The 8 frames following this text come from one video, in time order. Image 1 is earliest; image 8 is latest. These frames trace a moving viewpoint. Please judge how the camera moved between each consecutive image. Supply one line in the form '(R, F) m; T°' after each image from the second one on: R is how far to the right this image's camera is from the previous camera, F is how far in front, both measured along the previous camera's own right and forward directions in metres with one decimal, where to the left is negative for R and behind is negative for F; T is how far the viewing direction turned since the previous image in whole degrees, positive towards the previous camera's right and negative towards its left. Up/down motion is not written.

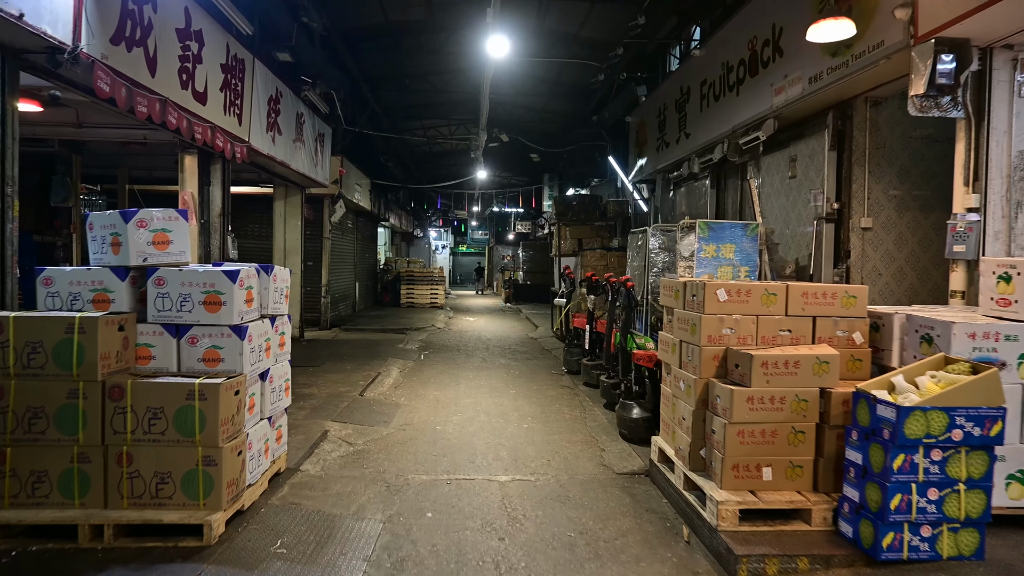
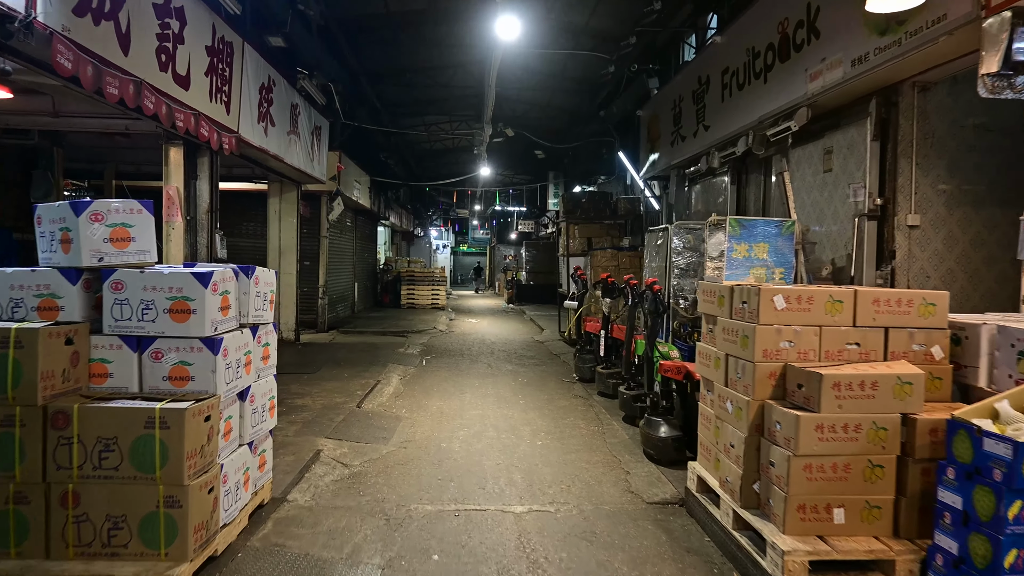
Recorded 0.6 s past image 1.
(-0.1, +0.5) m; 0°
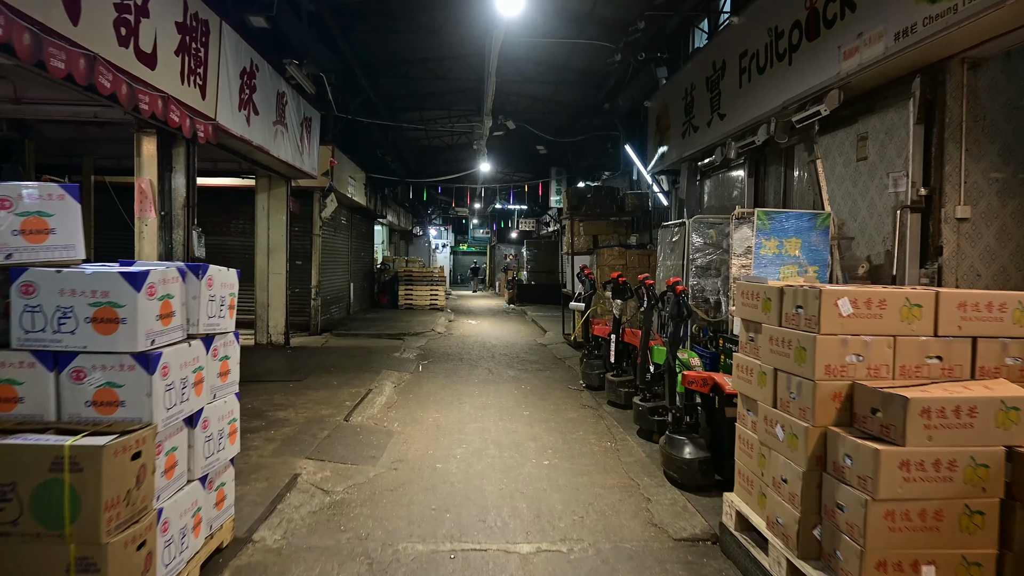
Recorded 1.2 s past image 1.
(0.0, +0.5) m; 0°
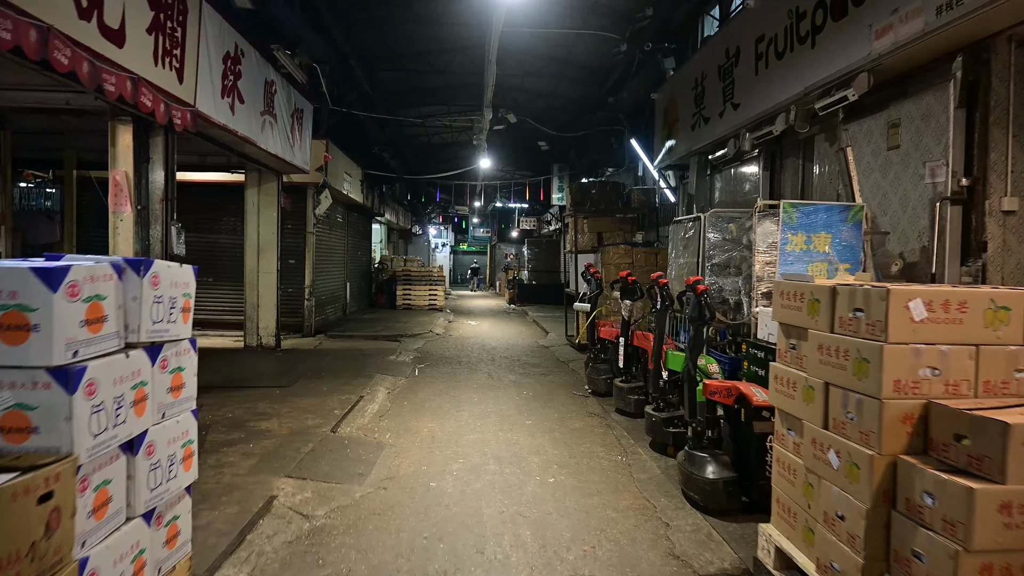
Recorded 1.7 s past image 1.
(0.0, +0.4) m; 0°
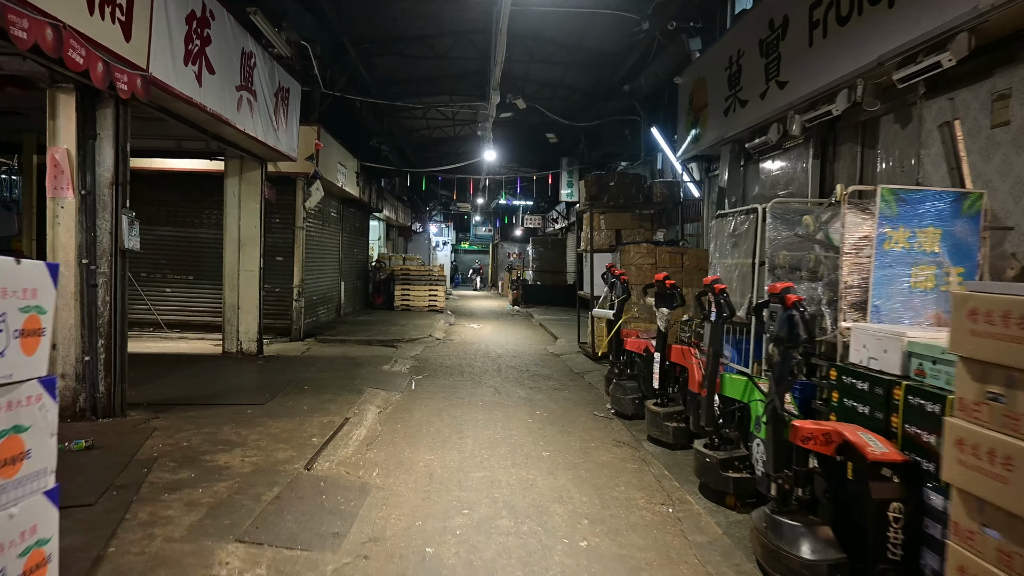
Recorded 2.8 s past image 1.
(-0.1, +0.9) m; 0°
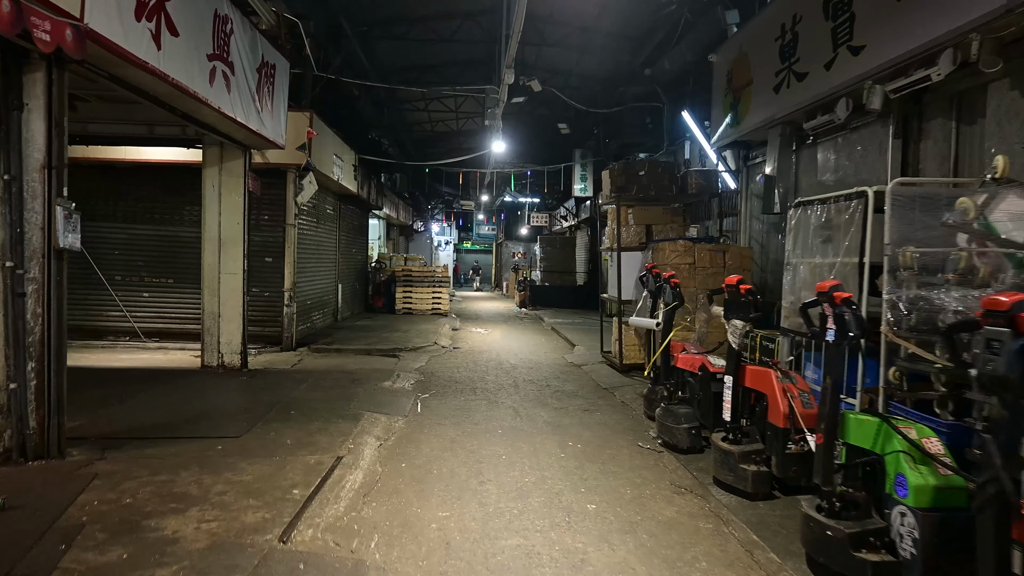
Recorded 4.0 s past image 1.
(-0.1, +0.9) m; 0°
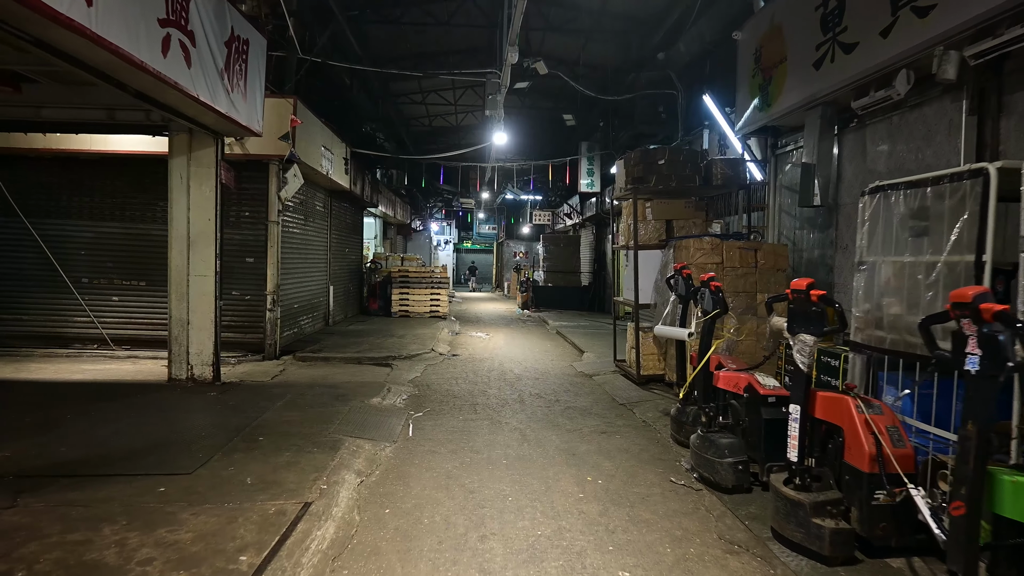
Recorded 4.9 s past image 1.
(0.0, +0.7) m; 0°
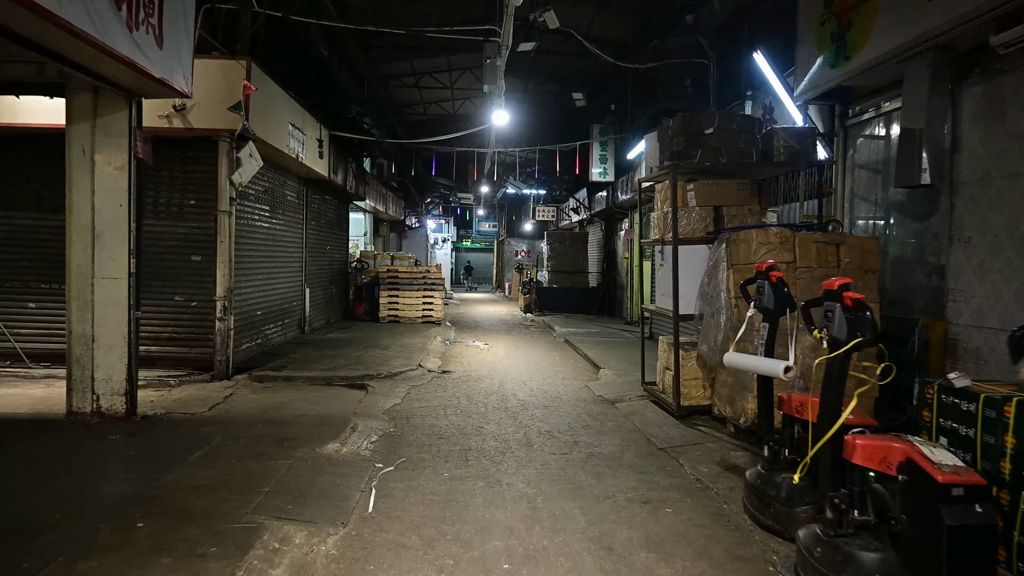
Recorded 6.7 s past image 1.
(0.0, +1.4) m; 0°
